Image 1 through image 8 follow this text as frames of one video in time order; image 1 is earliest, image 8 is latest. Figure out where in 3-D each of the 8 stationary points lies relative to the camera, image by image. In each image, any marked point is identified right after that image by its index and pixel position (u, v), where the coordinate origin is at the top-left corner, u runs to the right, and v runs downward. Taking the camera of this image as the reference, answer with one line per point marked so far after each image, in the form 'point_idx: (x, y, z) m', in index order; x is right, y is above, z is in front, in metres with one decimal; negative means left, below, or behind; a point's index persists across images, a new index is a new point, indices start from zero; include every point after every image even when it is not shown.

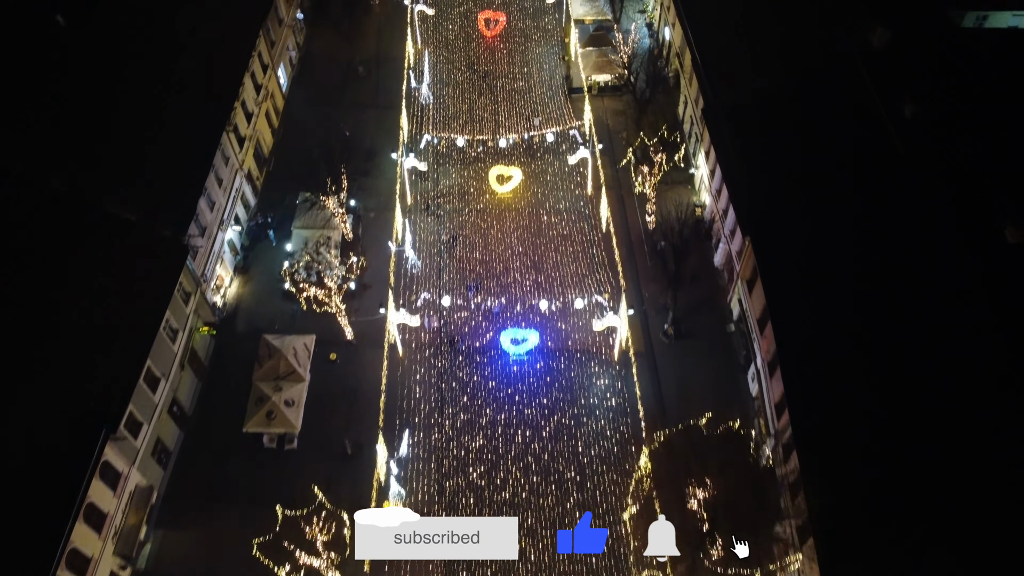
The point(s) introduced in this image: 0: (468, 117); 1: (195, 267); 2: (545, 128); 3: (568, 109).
0: (-0.8, +3.0, +13.9) m
1: (-4.7, +0.3, +11.5) m
2: (+0.6, +2.8, +13.8) m
3: (+1.0, +3.3, +14.4) m
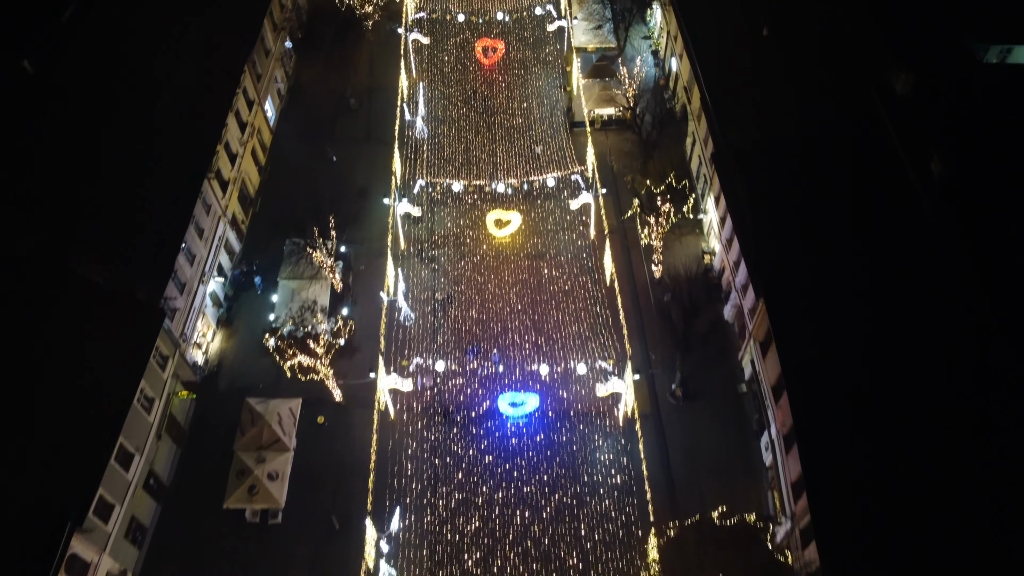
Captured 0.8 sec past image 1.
0: (-0.8, +2.1, +13.2) m
1: (-4.7, -0.6, +10.8) m
2: (+0.6, +1.9, +13.1) m
3: (+1.0, +2.5, +13.7) m
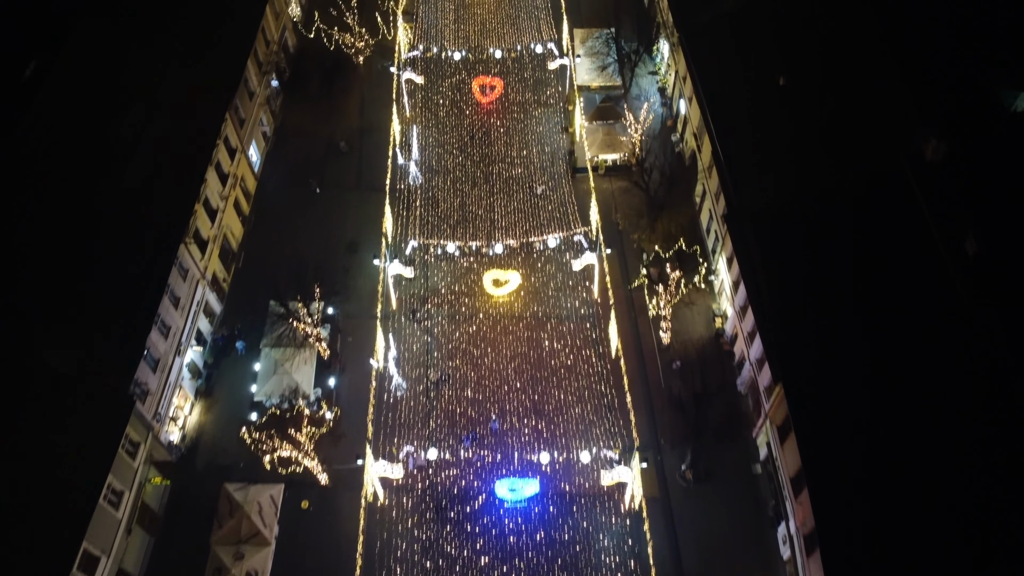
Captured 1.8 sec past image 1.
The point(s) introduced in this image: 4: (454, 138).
0: (-0.8, +1.1, +12.4) m
1: (-4.7, -1.6, +10.1) m
2: (+0.5, +0.9, +12.2) m
3: (+1.0, +1.5, +12.8) m
4: (-1.0, +2.6, +13.6) m
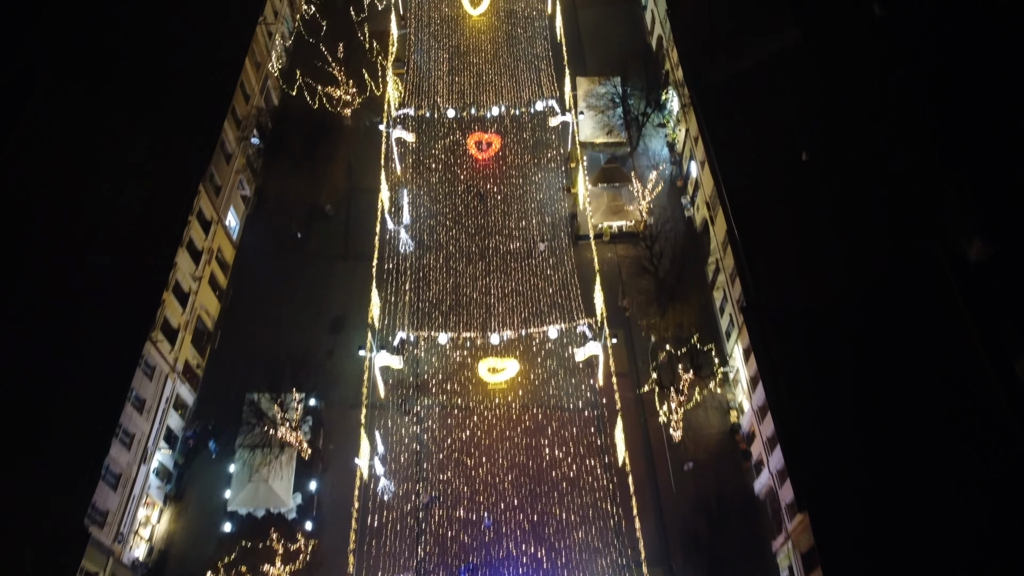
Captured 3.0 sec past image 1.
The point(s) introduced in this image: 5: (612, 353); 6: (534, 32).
0: (-0.9, -0.2, +11.4) m
1: (-4.8, -2.9, +9.1) m
2: (+0.5, -0.4, +11.3) m
3: (+1.0, +0.1, +11.9) m
4: (-1.1, +1.3, +12.6) m
5: (+1.4, -0.9, +10.6) m
6: (+0.4, +5.0, +15.2) m
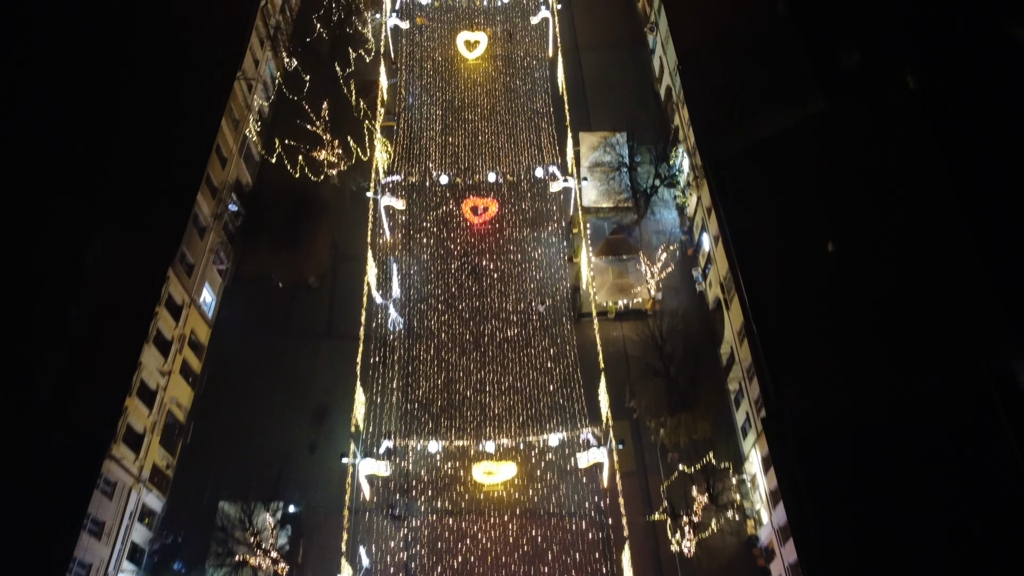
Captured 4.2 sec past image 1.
0: (-0.9, -1.5, +10.4) m
1: (-4.8, -4.2, +8.2) m
2: (+0.5, -1.7, +10.3) m
3: (+0.9, -1.2, +10.9) m
4: (-1.1, 0.0, +11.7) m
5: (+1.3, -2.2, +9.7) m
6: (+0.4, +3.7, +14.2) m
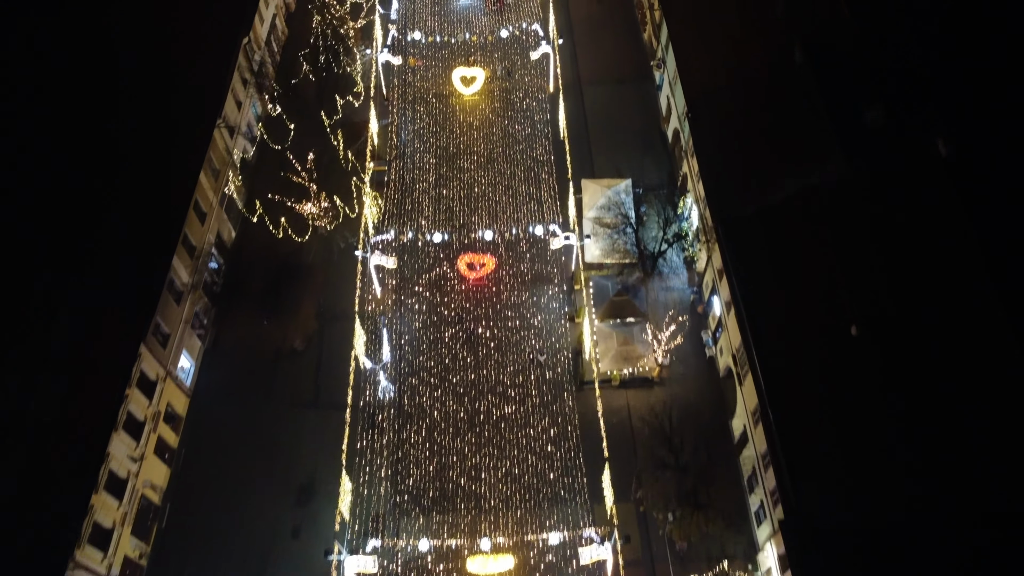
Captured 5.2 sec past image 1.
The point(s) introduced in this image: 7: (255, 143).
0: (-0.9, -2.5, +9.7) m
1: (-4.9, -5.3, +7.5) m
2: (+0.4, -2.7, +9.6) m
3: (+0.9, -2.2, +10.2) m
4: (-1.1, -1.0, +10.9) m
5: (+1.3, -3.3, +9.0) m
6: (+0.4, +2.7, +13.4) m
7: (-4.4, +2.5, +13.3) m
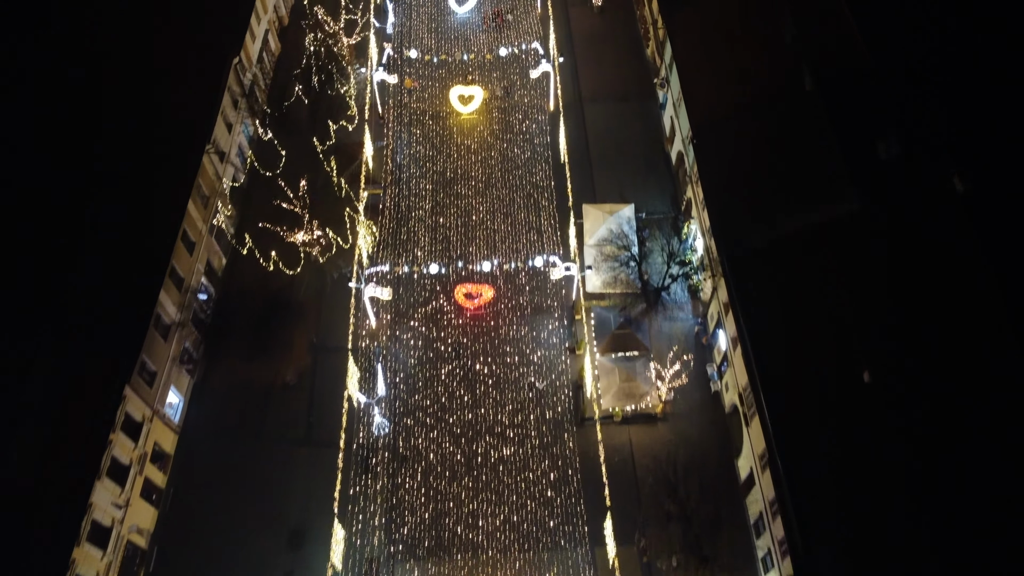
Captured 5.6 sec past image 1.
0: (-0.9, -3.0, +9.4) m
1: (-4.9, -5.8, +7.2) m
2: (+0.4, -3.2, +9.3) m
3: (+0.9, -2.7, +9.8) m
4: (-1.1, -1.5, +10.6) m
5: (+1.3, -3.8, +8.6) m
6: (+0.4, +2.3, +13.0) m
7: (-4.4, +2.0, +12.9) m
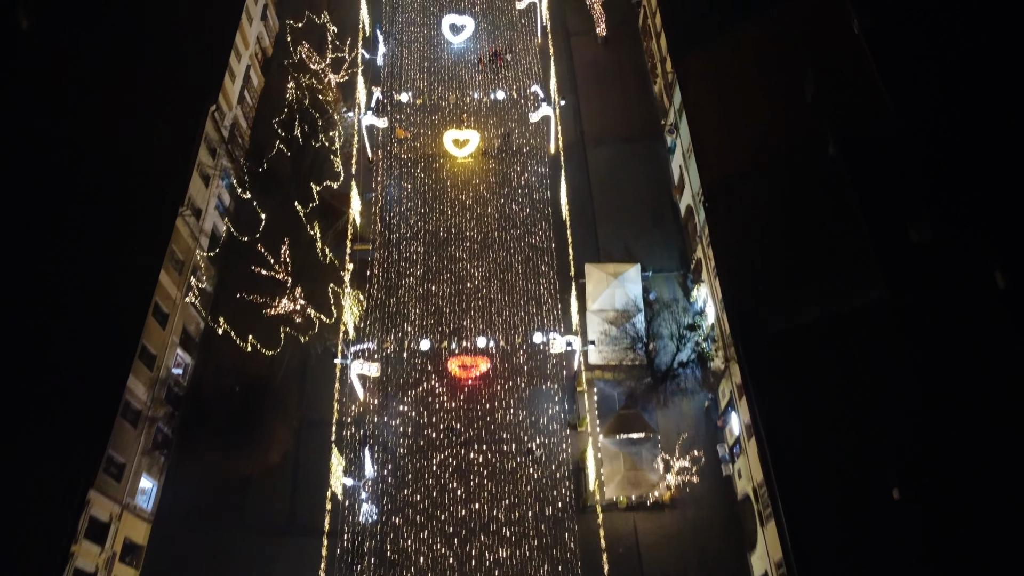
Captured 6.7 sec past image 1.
0: (-1.0, -4.2, +8.7) m
1: (-4.9, -7.0, +6.6) m
2: (+0.4, -4.4, +8.5) m
3: (+0.8, -3.8, +9.1) m
4: (-1.2, -2.6, +9.8) m
5: (+1.2, -4.9, +8.0) m
6: (+0.3, +1.3, +12.2) m
7: (-4.4, +1.0, +12.0) m
